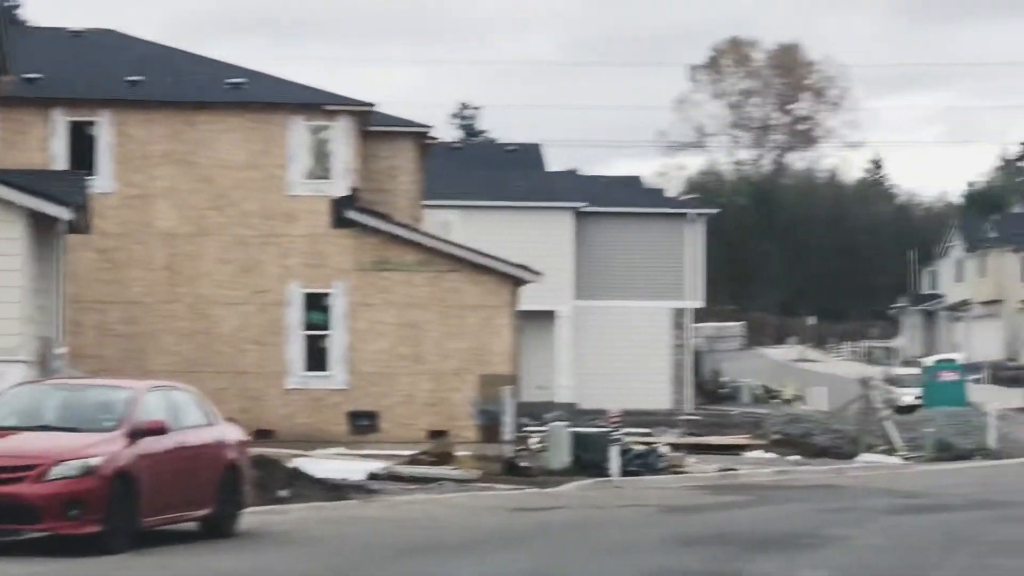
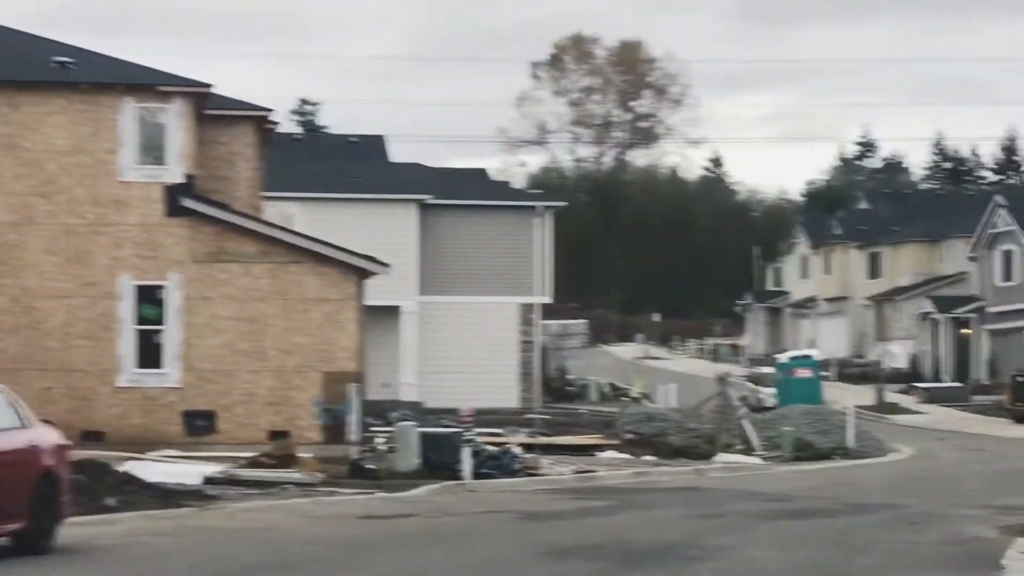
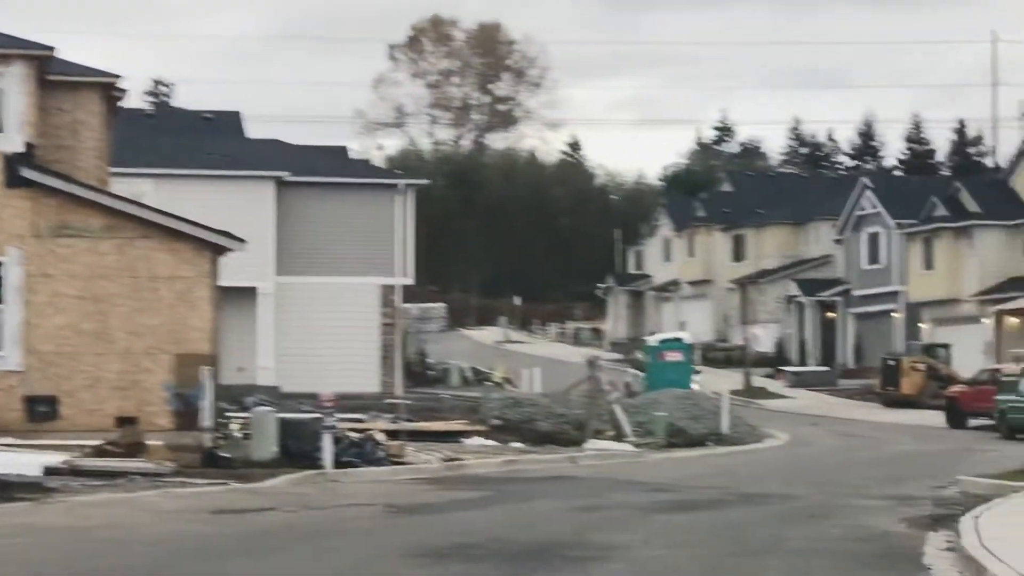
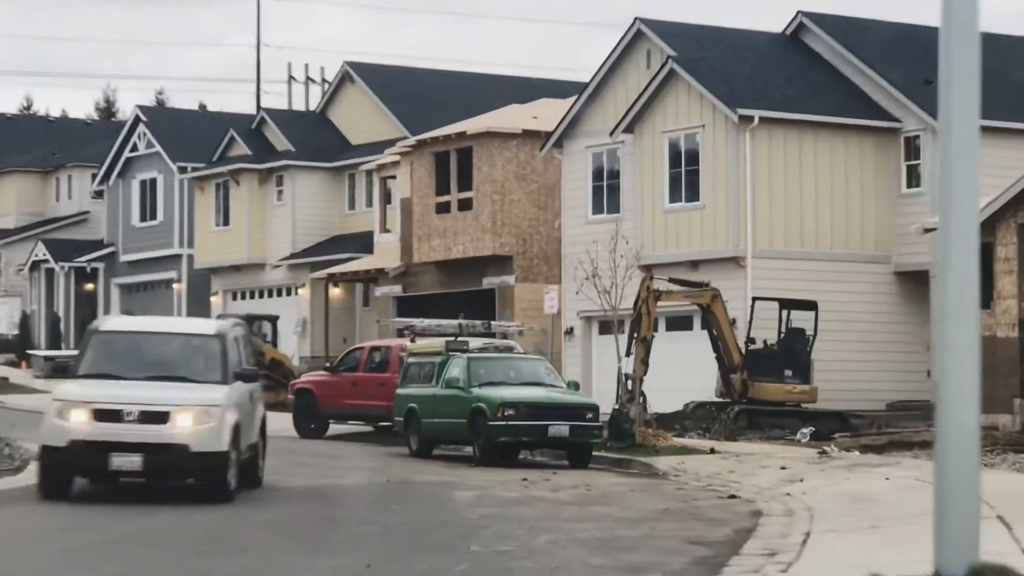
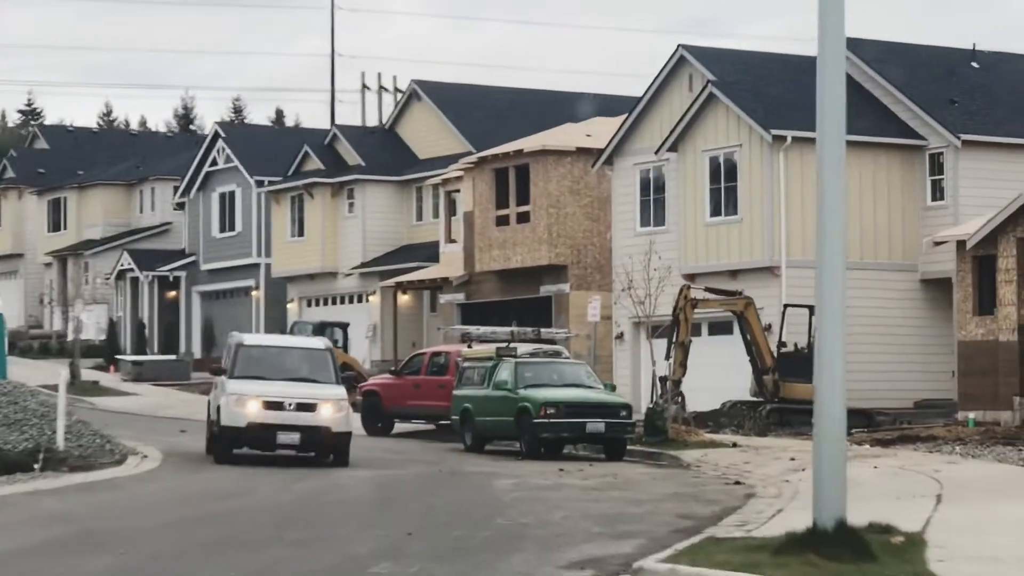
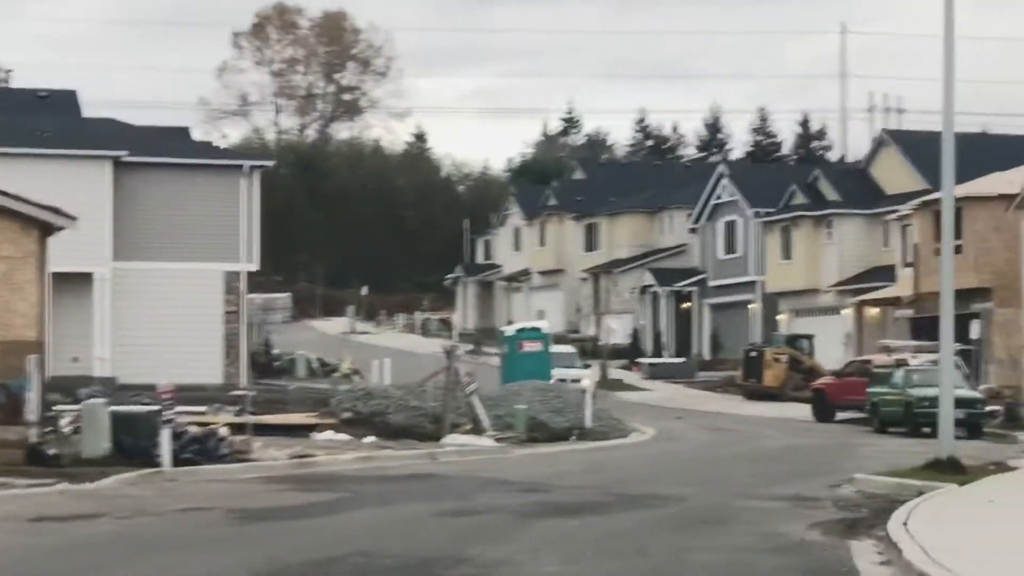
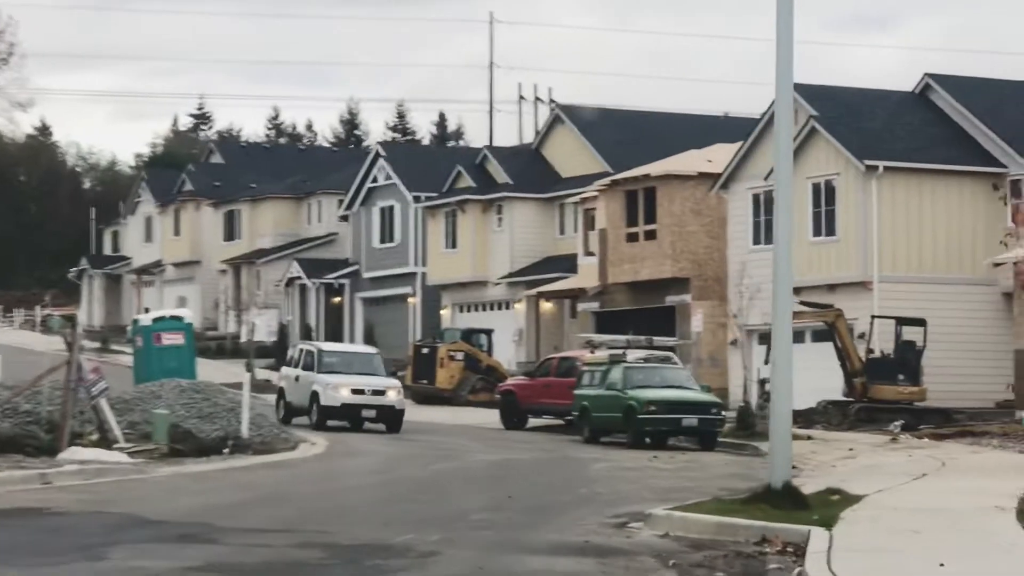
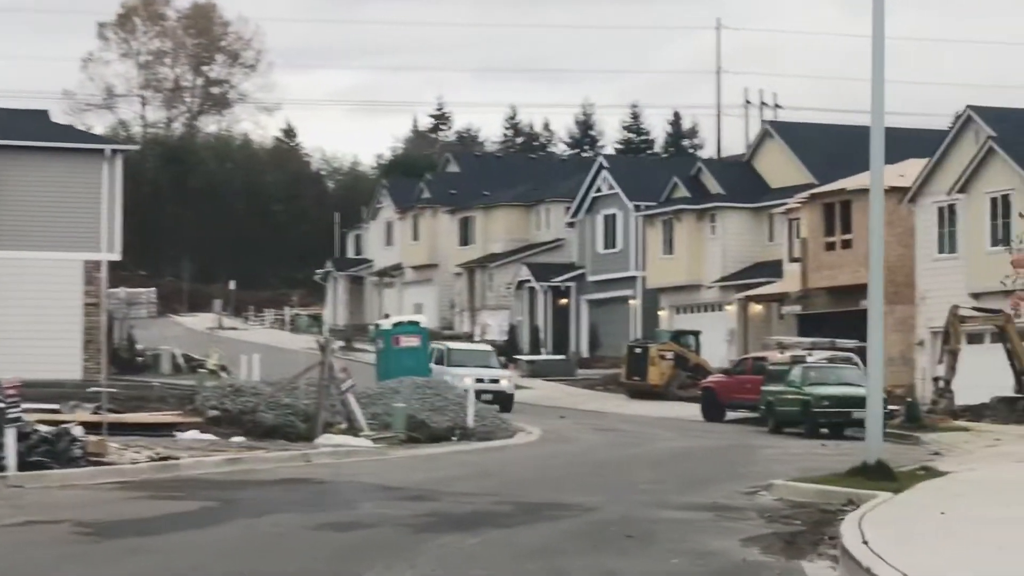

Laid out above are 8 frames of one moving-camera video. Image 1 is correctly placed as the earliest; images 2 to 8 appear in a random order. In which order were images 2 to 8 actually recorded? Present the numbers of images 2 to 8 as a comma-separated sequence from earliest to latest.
2, 3, 6, 8, 7, 5, 4
